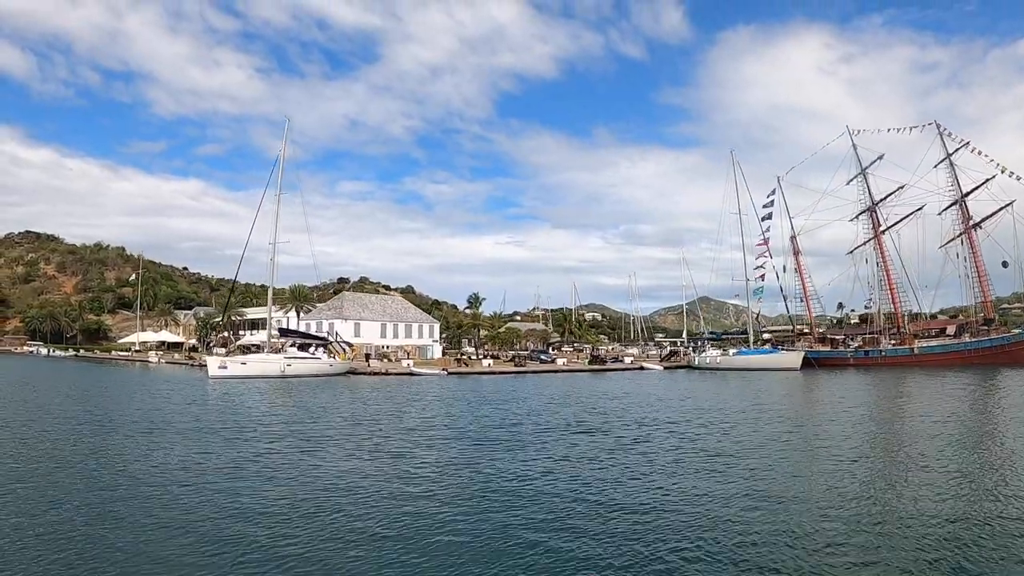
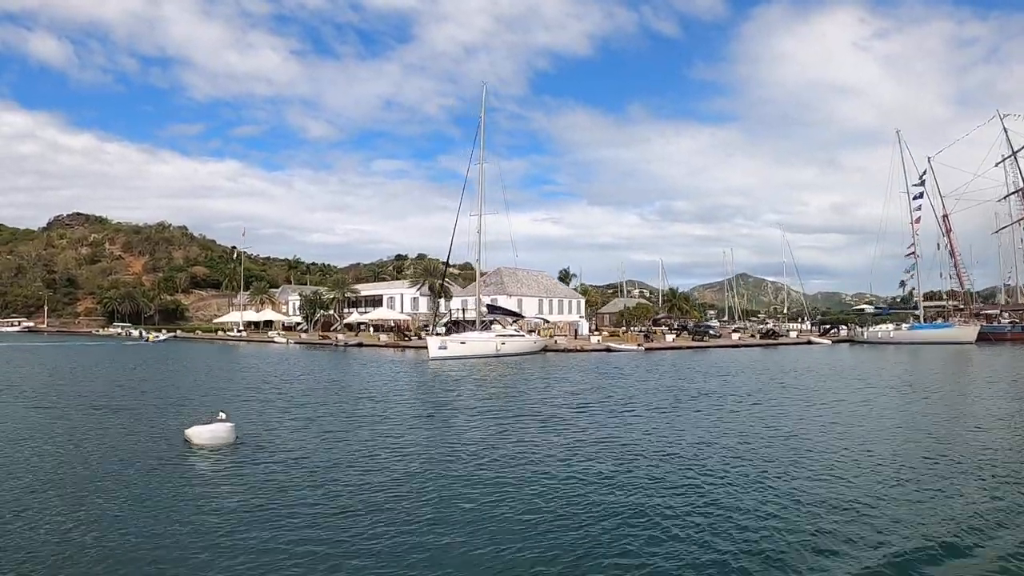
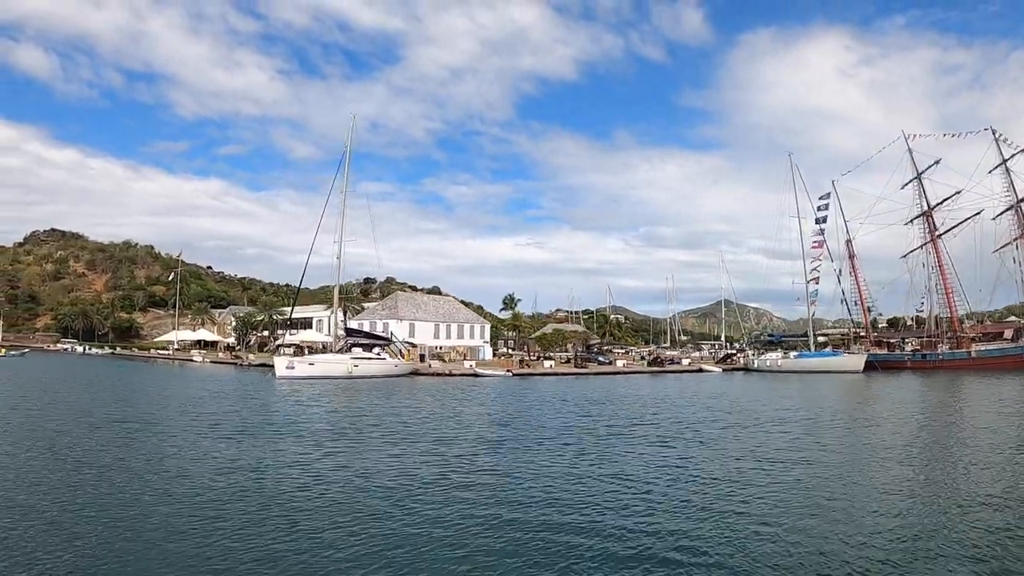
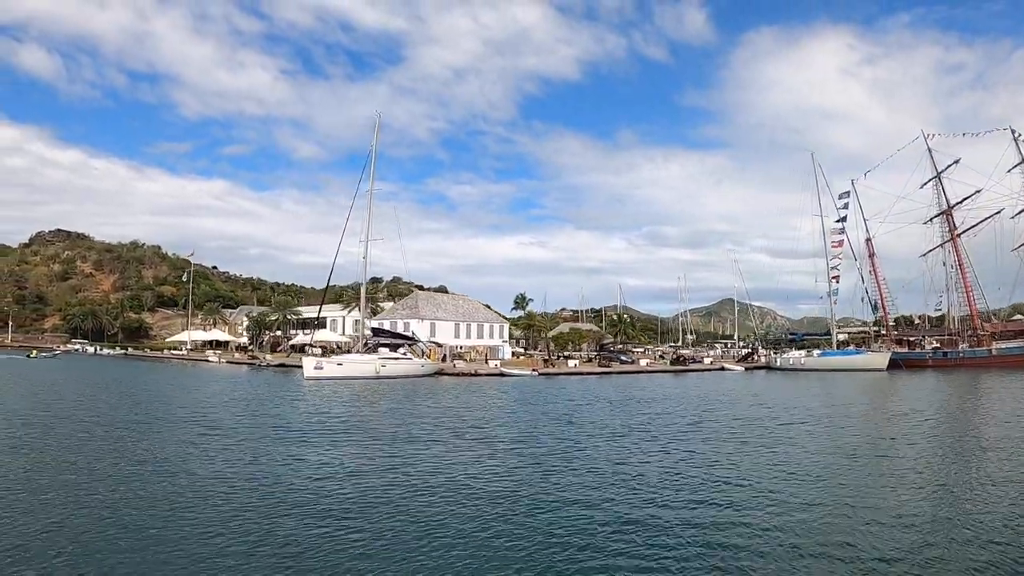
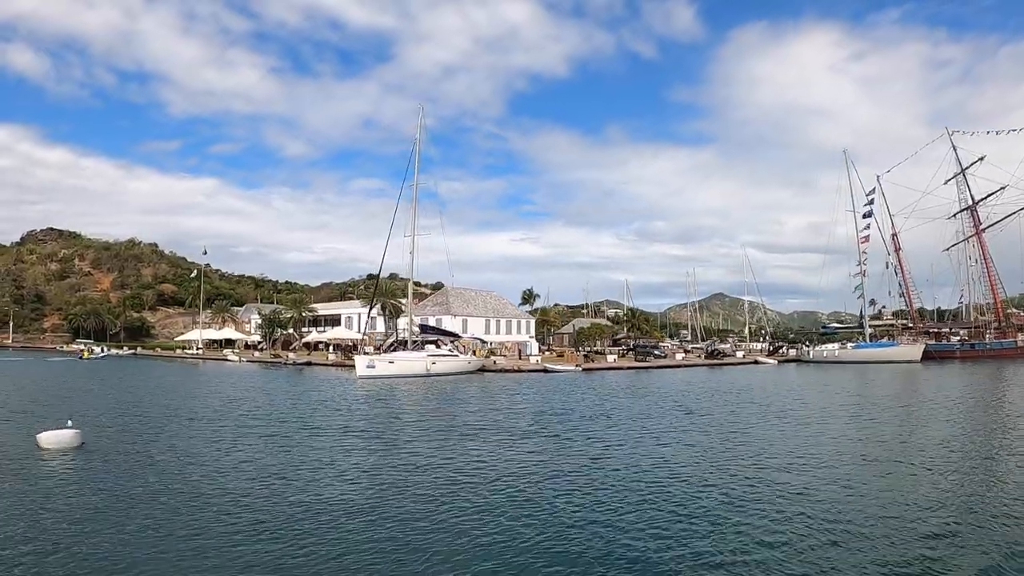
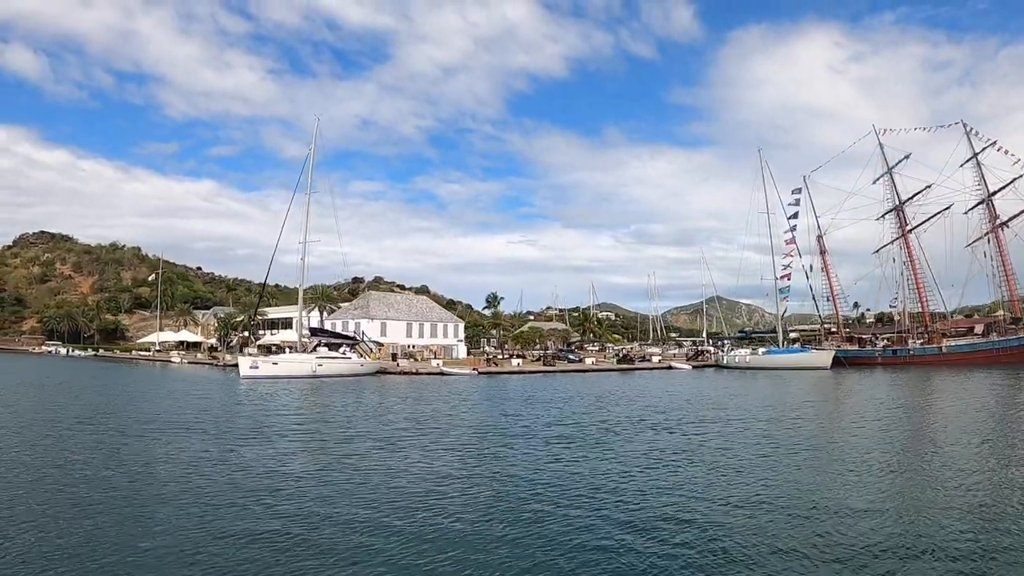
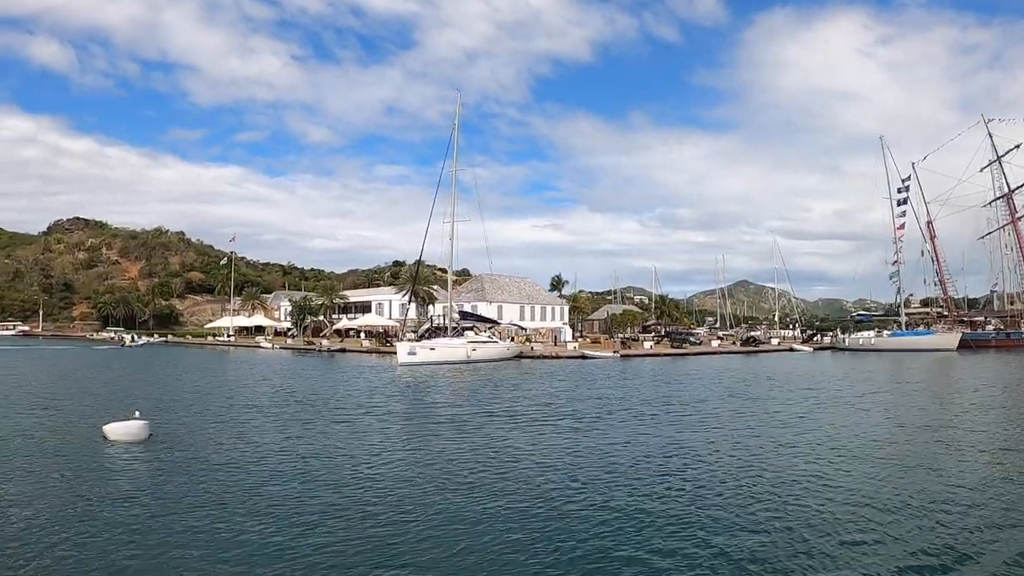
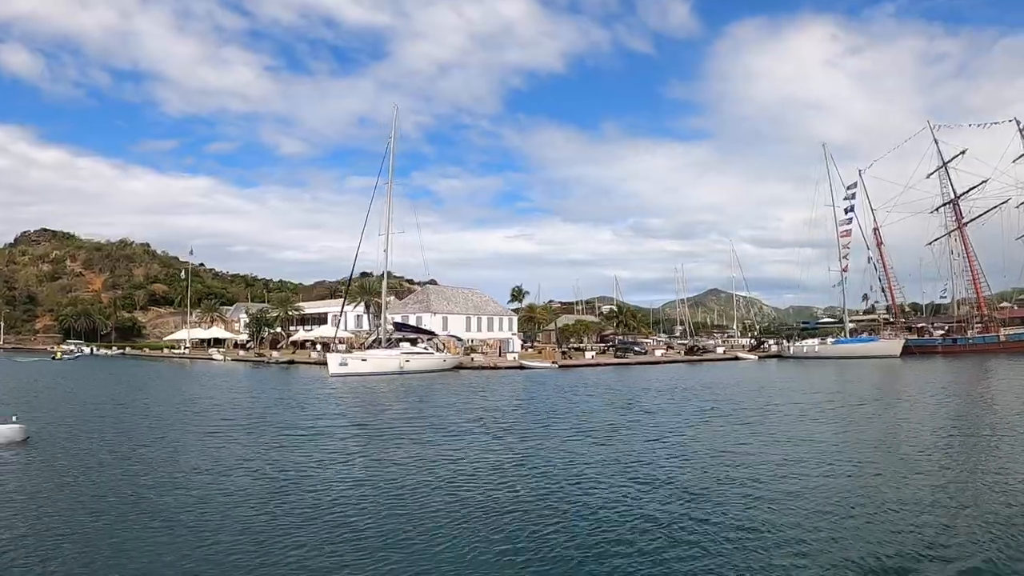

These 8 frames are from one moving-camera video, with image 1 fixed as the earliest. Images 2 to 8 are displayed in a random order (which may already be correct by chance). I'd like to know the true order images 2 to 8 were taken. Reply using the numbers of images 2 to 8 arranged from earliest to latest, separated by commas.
6, 3, 4, 8, 5, 7, 2
